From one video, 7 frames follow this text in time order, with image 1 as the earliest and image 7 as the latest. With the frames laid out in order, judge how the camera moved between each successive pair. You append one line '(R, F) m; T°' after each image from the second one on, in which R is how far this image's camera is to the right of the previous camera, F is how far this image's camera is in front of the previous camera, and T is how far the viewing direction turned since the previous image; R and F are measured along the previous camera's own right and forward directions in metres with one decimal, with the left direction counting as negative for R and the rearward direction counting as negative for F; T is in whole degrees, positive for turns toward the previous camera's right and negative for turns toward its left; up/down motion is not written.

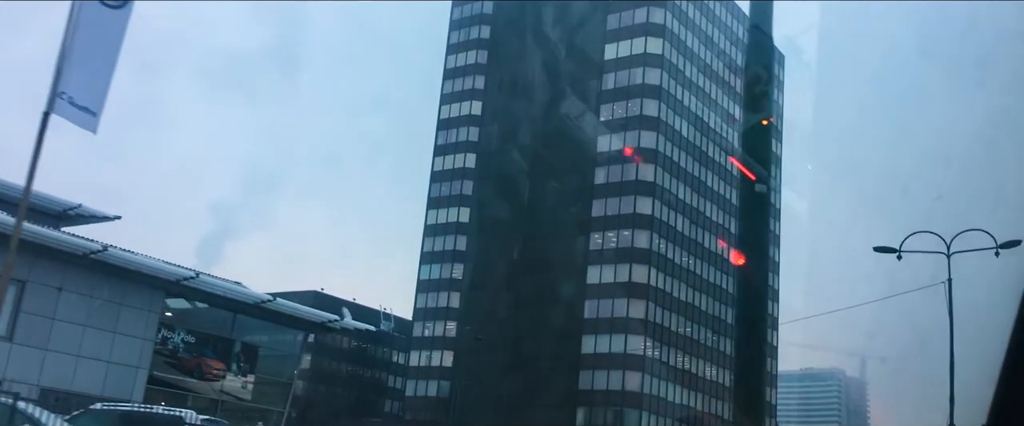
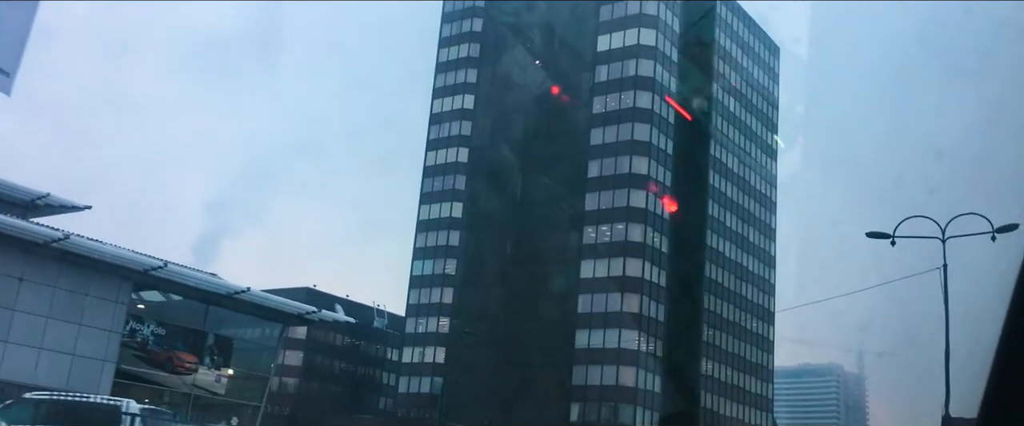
(+0.1, +0.2) m; 0°
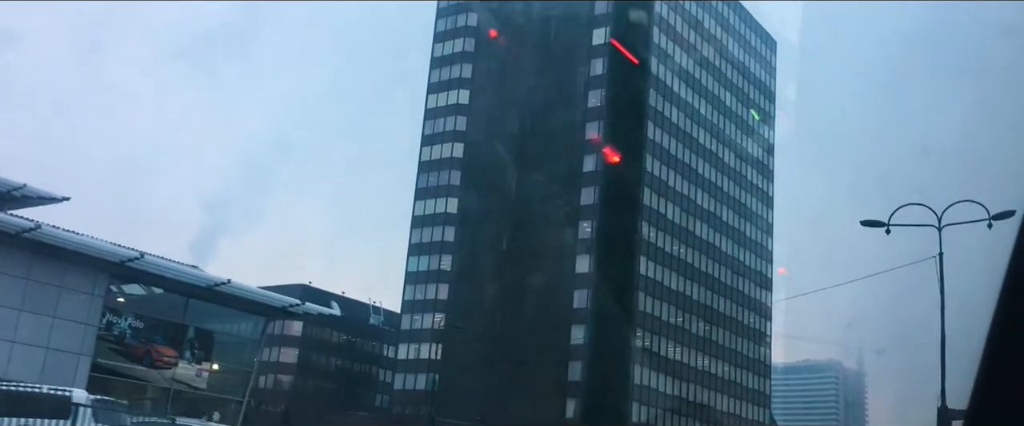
(+0.1, +0.2) m; 0°
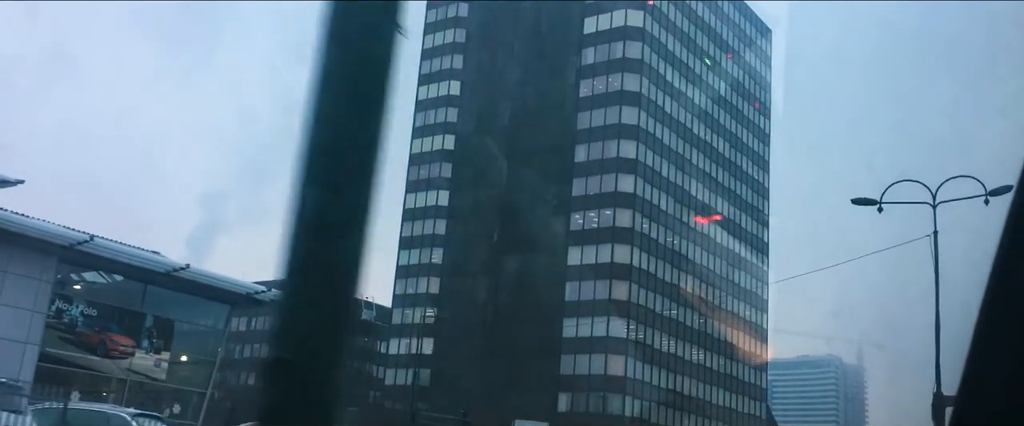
(+0.2, +0.3) m; 0°
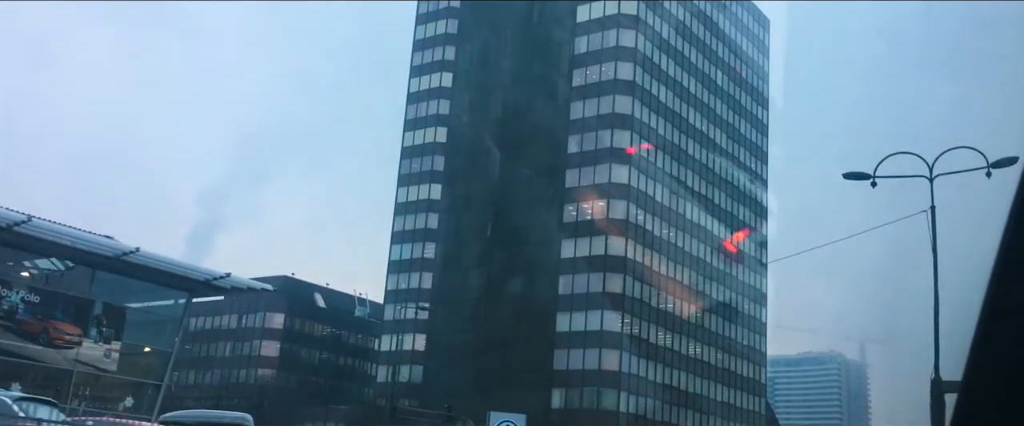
(+0.2, +0.4) m; 0°
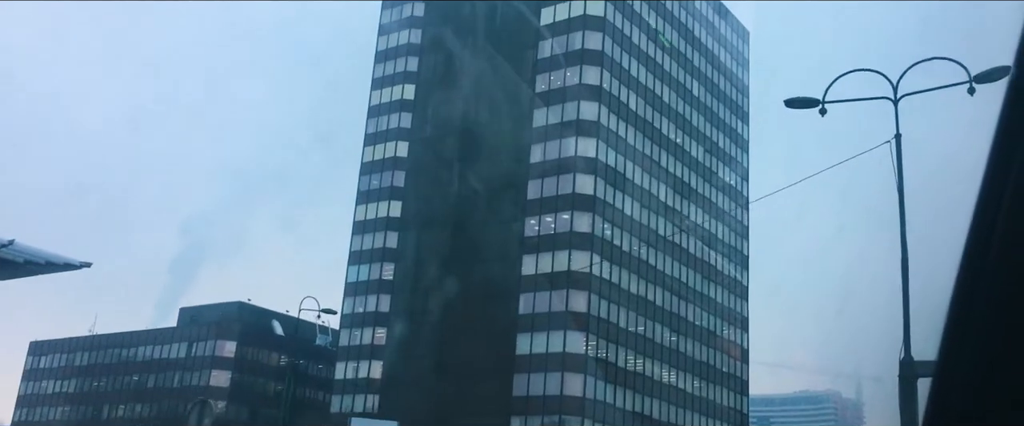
(+0.8, +1.4) m; 0°
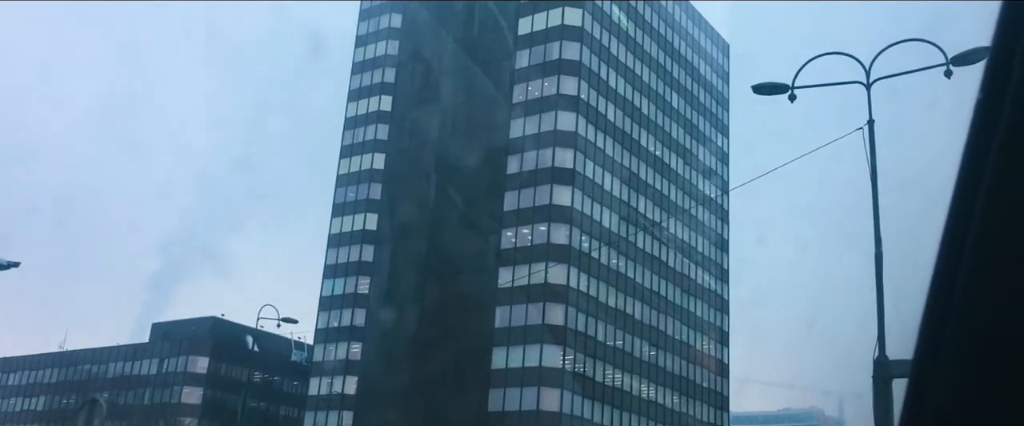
(+0.1, +0.3) m; +1°
